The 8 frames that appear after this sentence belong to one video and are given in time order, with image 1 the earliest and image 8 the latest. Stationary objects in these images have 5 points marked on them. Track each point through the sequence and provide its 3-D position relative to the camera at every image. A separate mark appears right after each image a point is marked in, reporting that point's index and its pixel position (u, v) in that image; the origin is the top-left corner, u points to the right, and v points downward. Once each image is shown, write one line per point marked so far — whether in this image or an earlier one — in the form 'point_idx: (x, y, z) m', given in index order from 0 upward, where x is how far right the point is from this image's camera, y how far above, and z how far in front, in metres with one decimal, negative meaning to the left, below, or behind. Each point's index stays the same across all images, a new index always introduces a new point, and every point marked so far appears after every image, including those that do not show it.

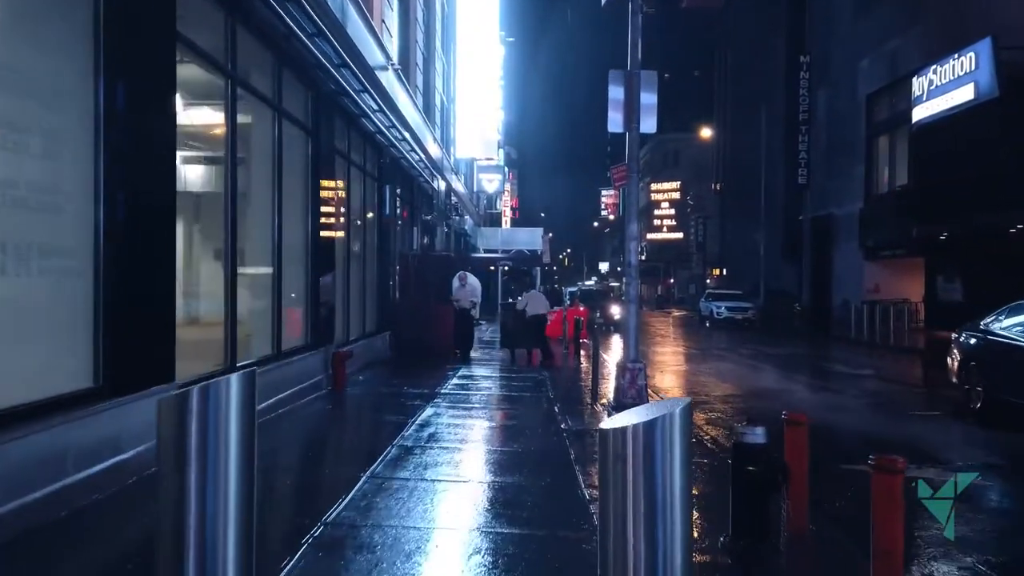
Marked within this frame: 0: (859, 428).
0: (+6.3, -2.3, +16.0) m
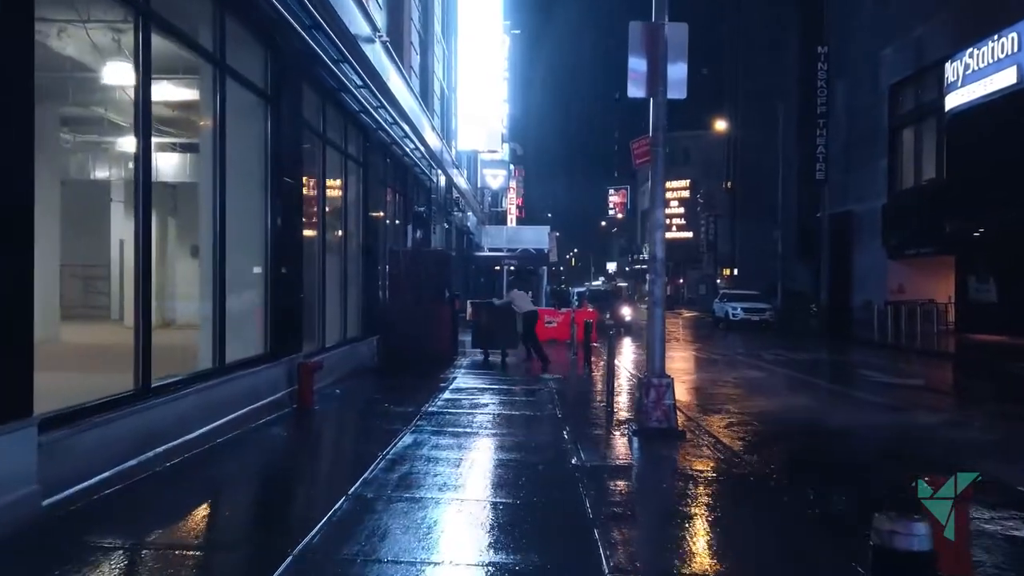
0: (+6.3, -2.3, +13.8) m
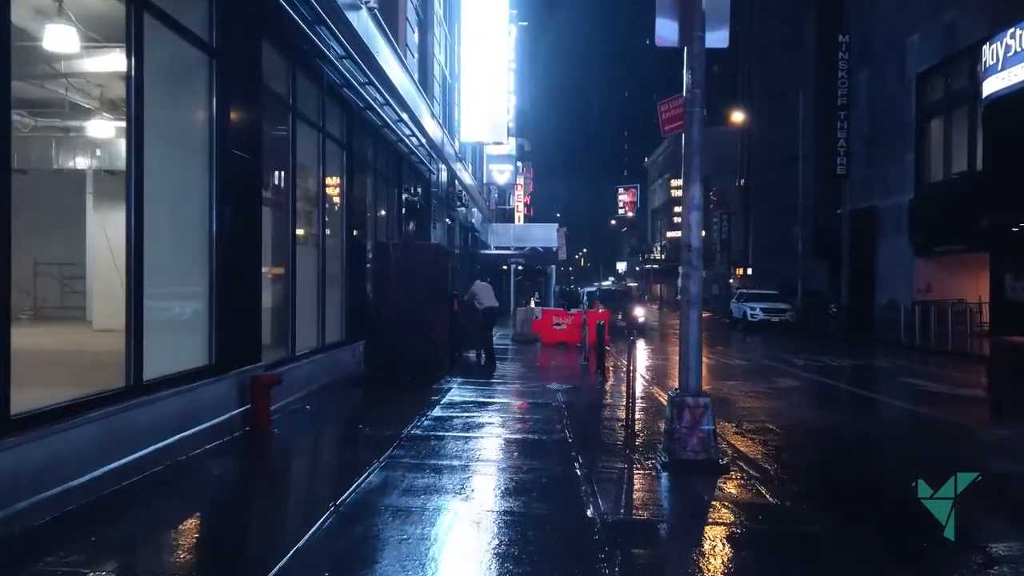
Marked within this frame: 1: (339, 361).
0: (+6.4, -2.3, +11.7) m
1: (-3.0, -1.3, +15.0) m
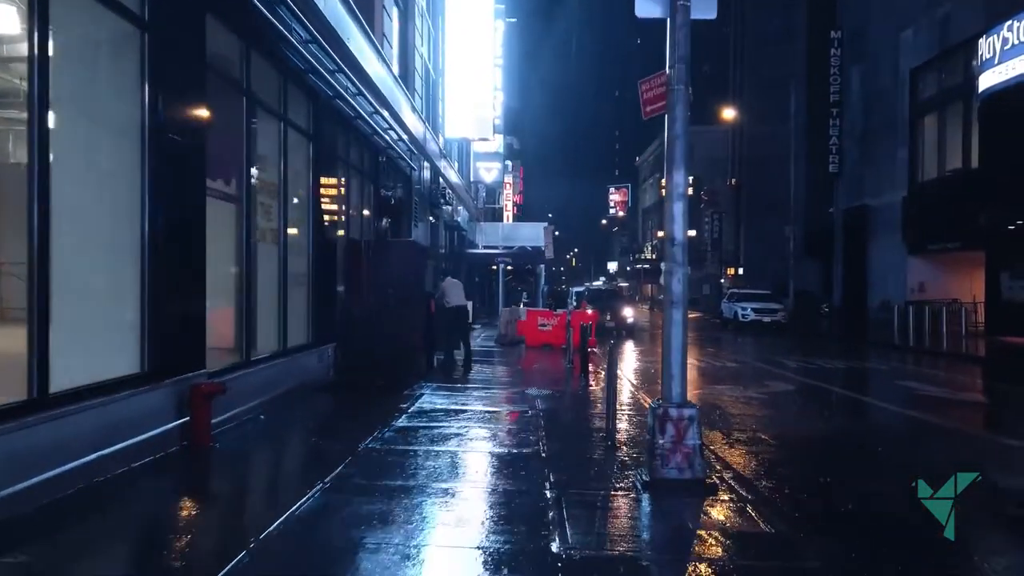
0: (+6.0, -2.3, +10.9) m
1: (-3.4, -1.3, +14.1) m
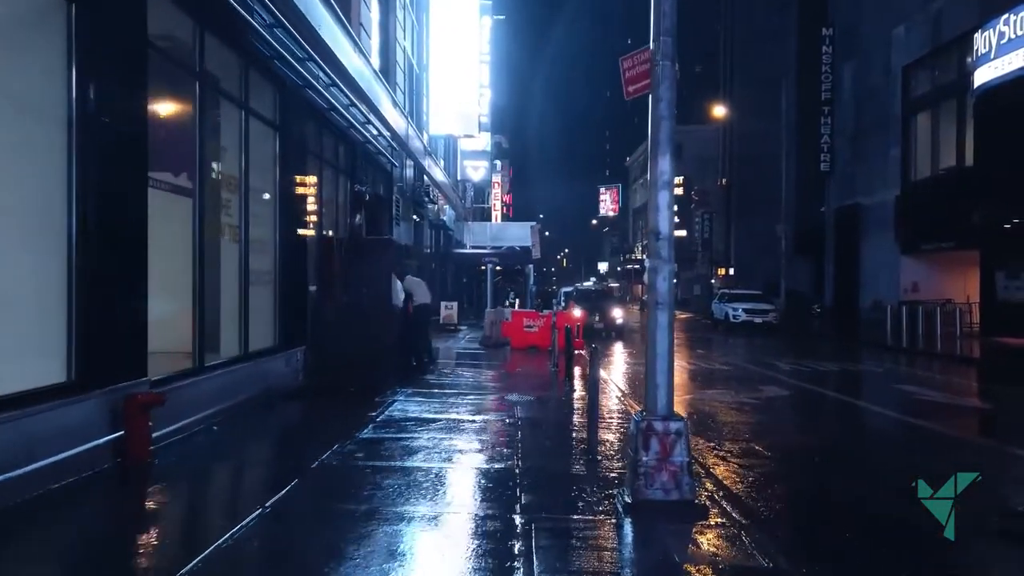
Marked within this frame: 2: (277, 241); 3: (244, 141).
0: (+5.7, -2.3, +10.1) m
1: (-3.7, -1.3, +13.3) m
2: (-3.7, +0.7, +13.9) m
3: (-3.8, +2.1, +12.4) m
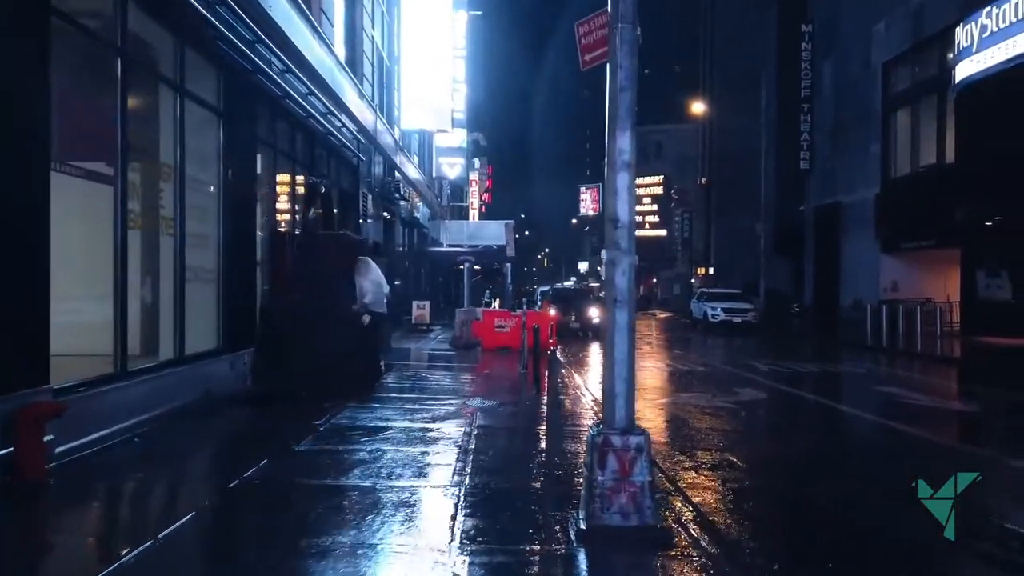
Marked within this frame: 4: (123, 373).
0: (+5.3, -2.2, +9.4) m
1: (-4.2, -1.2, +12.4) m
2: (-4.3, +0.8, +13.0) m
3: (-4.3, +2.1, +11.5) m
4: (-4.4, -1.0, +10.1) m
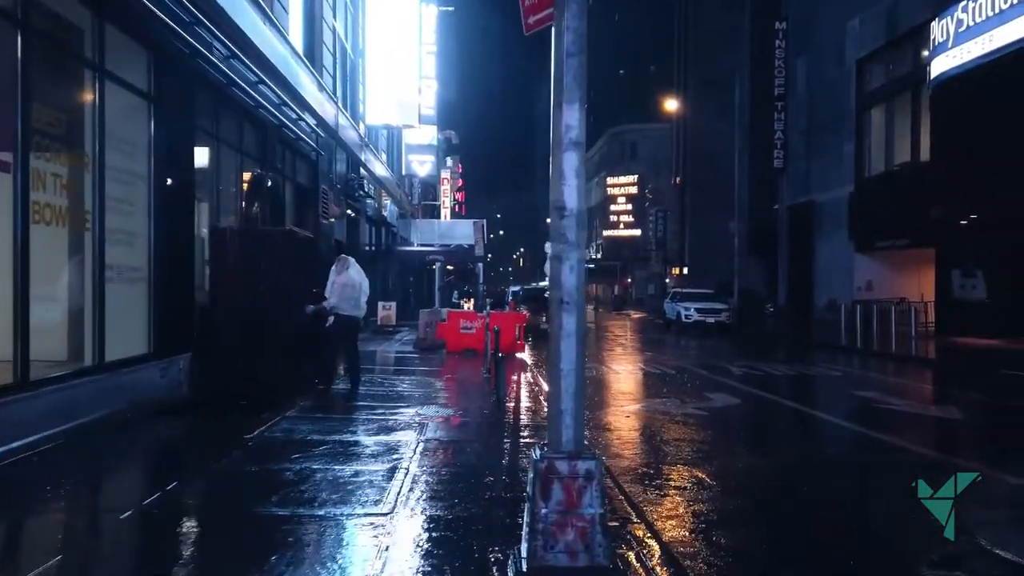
0: (+4.7, -2.2, +8.7) m
1: (-4.8, -1.2, +11.4) m
2: (-4.9, +0.8, +12.0) m
3: (-4.9, +2.1, +10.5) m
4: (-4.9, -1.0, +9.1) m
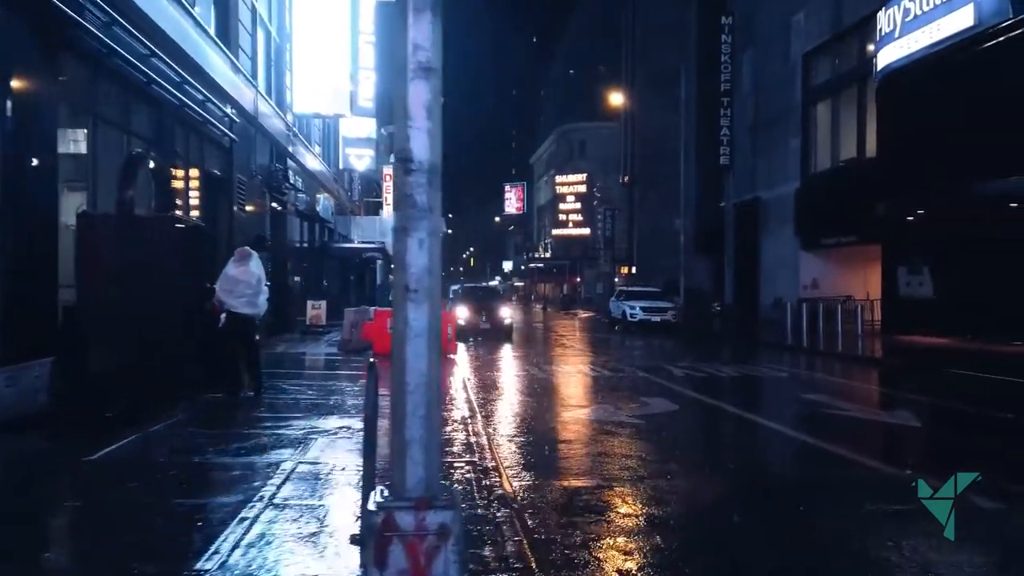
0: (+3.8, -2.1, +7.5) m
1: (-5.9, -1.2, +9.7) m
2: (-6.0, +0.8, +10.3) m
3: (-5.9, +2.2, +8.8) m
4: (-5.9, -0.9, +7.5) m
